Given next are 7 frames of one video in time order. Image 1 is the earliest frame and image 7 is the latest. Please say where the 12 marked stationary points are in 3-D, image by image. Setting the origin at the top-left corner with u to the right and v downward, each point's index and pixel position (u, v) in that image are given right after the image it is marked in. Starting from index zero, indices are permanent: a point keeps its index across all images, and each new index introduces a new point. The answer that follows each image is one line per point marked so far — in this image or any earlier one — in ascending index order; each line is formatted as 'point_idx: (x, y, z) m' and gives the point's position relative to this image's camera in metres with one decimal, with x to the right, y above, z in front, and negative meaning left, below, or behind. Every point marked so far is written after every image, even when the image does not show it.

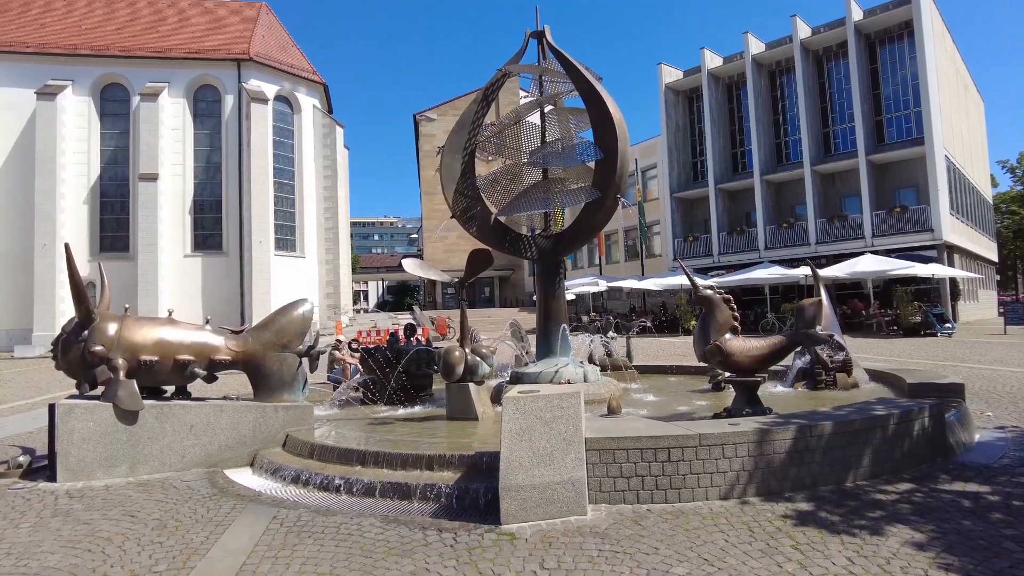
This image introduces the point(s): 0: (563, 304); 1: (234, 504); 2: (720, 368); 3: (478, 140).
0: (+0.8, -0.2, +9.7) m
1: (-2.5, -2.0, +5.9) m
2: (+2.3, -0.9, +7.3) m
3: (-0.5, +2.3, +10.0) m
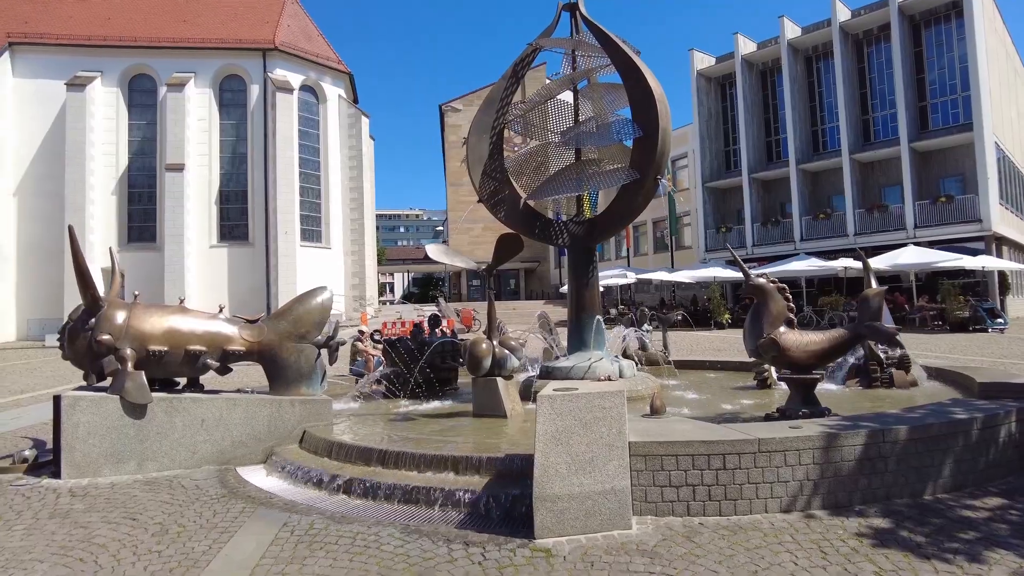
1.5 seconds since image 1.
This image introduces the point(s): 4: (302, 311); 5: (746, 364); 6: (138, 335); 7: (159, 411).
0: (+1.2, -0.1, +9.1) m
1: (-2.3, -1.8, +5.5) m
2: (+2.7, -0.8, +6.7) m
3: (-0.1, +2.4, +9.4) m
4: (-2.5, -0.3, +7.7) m
5: (+3.9, -1.3, +10.9) m
6: (-4.0, -0.5, +6.9) m
7: (-3.7, -1.3, +6.8) m
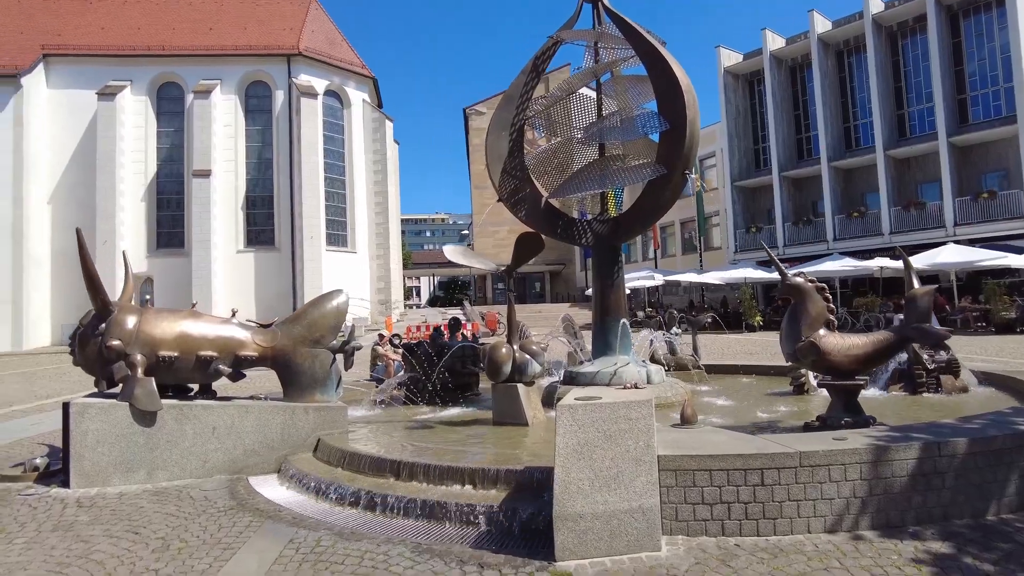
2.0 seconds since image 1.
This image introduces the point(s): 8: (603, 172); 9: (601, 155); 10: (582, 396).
0: (+1.5, -0.1, +8.7) m
1: (-2.1, -1.9, +5.2) m
2: (+2.9, -0.8, +6.2) m
3: (+0.2, +2.4, +9.1) m
4: (-2.2, -0.3, +7.4) m
5: (+4.3, -1.3, +10.4) m
6: (-3.8, -0.5, +6.8) m
7: (-3.5, -1.3, +6.6) m
8: (+1.2, +1.5, +8.5) m
9: (+1.2, +1.8, +9.0) m
10: (+0.5, -0.8, +4.5) m
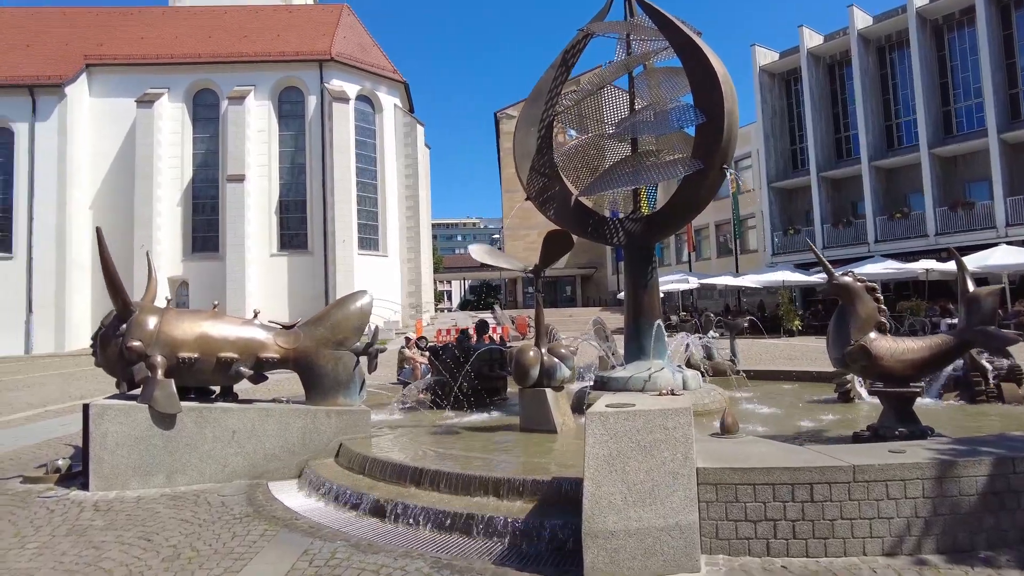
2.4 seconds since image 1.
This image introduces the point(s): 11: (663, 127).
0: (+1.9, -0.1, +8.3) m
1: (-1.9, -1.9, +5.0) m
2: (+3.1, -0.8, +5.8) m
3: (+0.6, +2.4, +8.8) m
4: (-1.9, -0.3, +7.2) m
5: (+4.8, -1.3, +9.9) m
6: (-3.5, -0.5, +6.6) m
7: (-3.2, -1.3, +6.4) m
8: (+1.6, +1.5, +8.2) m
9: (+1.6, +1.8, +8.7) m
10: (+0.7, -0.7, +4.2) m
11: (+1.8, +2.0, +7.9) m
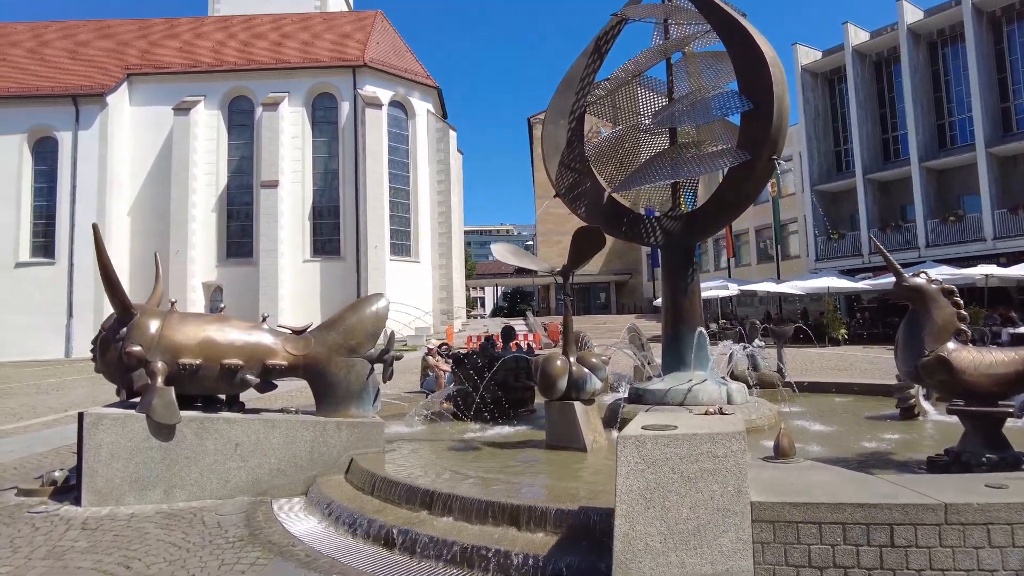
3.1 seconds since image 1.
0: (+2.2, -0.2, +7.6) m
1: (-1.8, -1.9, +4.5) m
2: (+3.3, -0.8, +5.0) m
3: (+0.9, +2.3, +8.2) m
4: (-1.6, -0.3, +6.7) m
5: (+5.1, -1.4, +9.1) m
6: (-3.3, -0.6, +6.2) m
7: (-3.0, -1.3, +6.0) m
8: (+1.9, +1.5, +7.5) m
9: (+2.0, +1.8, +8.0) m
10: (+0.8, -0.7, +3.6) m
11: (+2.1, +1.9, +7.2) m
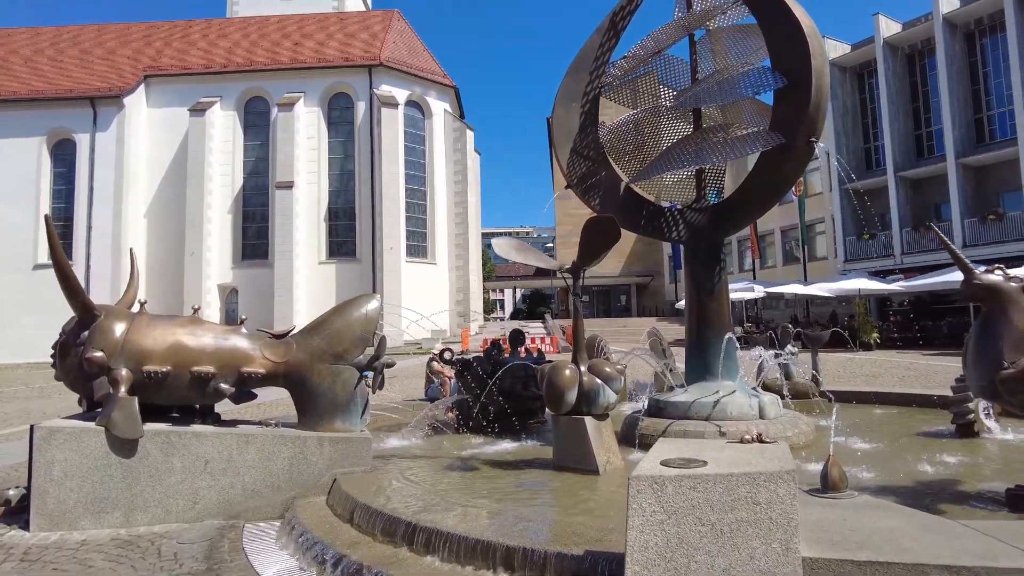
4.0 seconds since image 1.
0: (+2.2, -0.2, +6.8) m
1: (-1.8, -1.8, +3.8) m
2: (+3.3, -0.8, +4.2) m
3: (+1.0, +2.3, +7.4) m
4: (-1.6, -0.3, +6.1) m
5: (+5.3, -1.4, +8.2) m
6: (-3.2, -0.5, +5.6) m
7: (-3.0, -1.3, +5.4) m
8: (+1.9, +1.5, +6.8) m
9: (+2.0, +1.8, +7.3) m
10: (+0.7, -0.7, +2.8) m
11: (+2.2, +1.9, +6.5) m
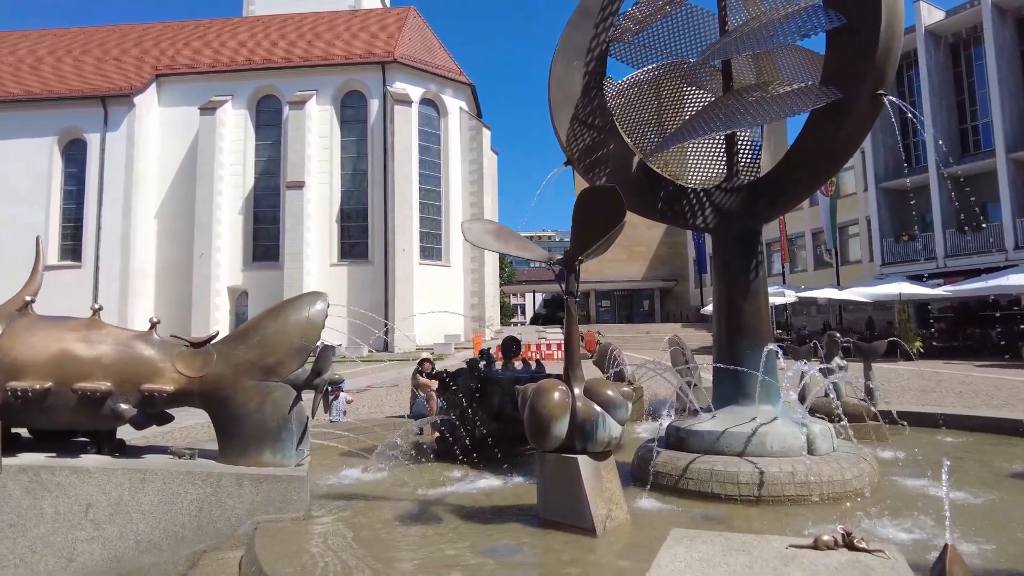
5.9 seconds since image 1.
0: (+2.1, -0.1, +5.4) m
1: (-2.0, -1.8, +2.6) m
2: (+3.1, -0.8, +2.8) m
3: (+0.9, +2.3, +6.1) m
4: (-1.8, -0.3, +4.8) m
5: (+5.2, -1.4, +6.7) m
6: (-3.4, -0.5, +4.4) m
7: (-3.1, -1.3, +4.1) m
8: (+1.8, +1.5, +5.4) m
9: (+1.9, +1.8, +5.9) m
10: (+0.4, -0.7, +1.5) m
11: (+2.1, +1.9, +5.1) m
